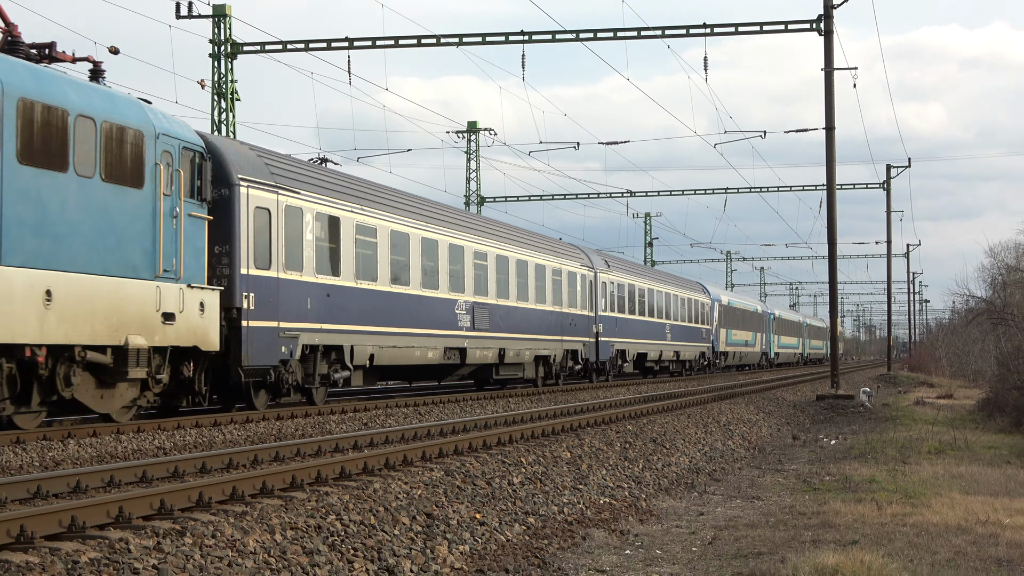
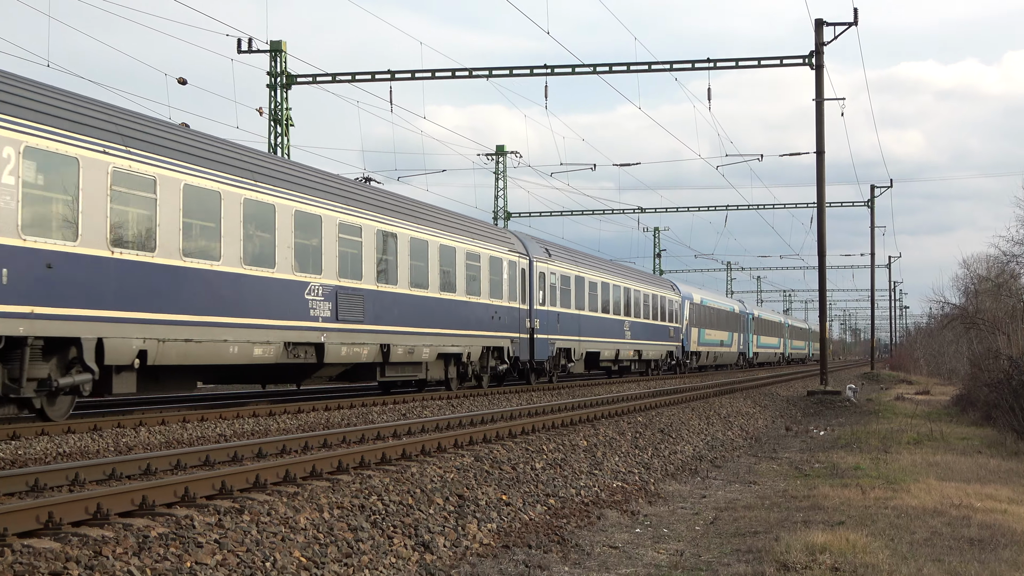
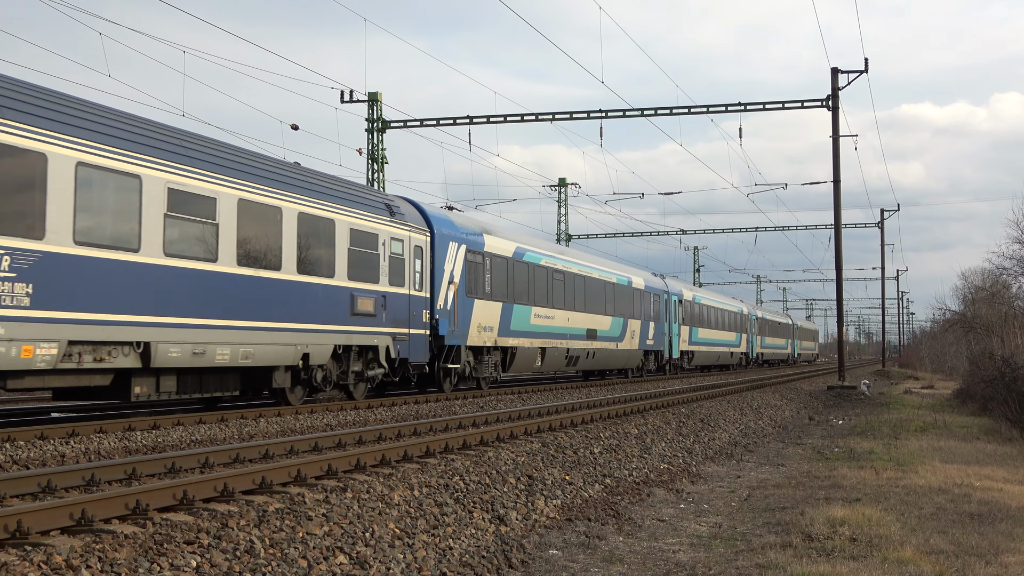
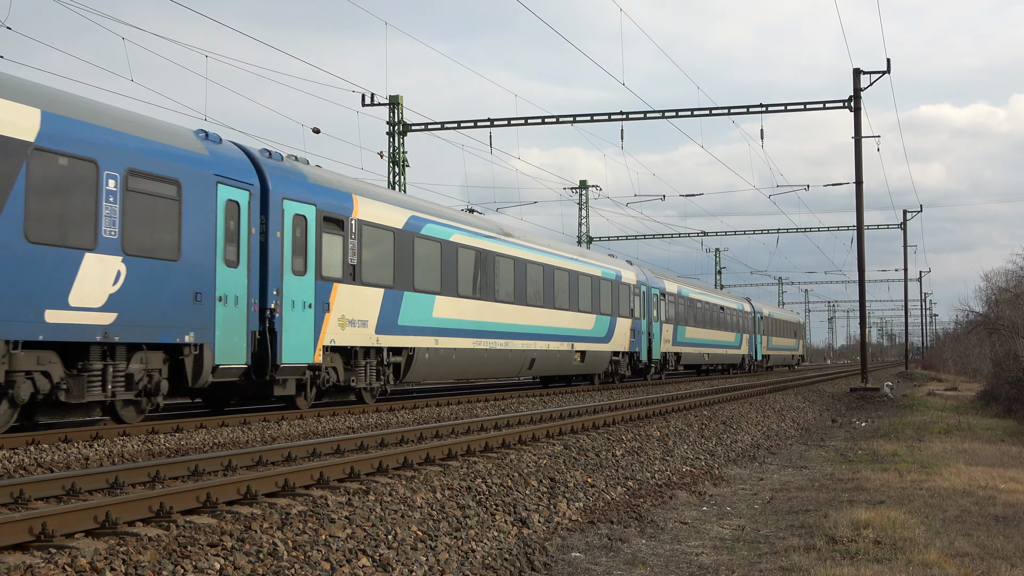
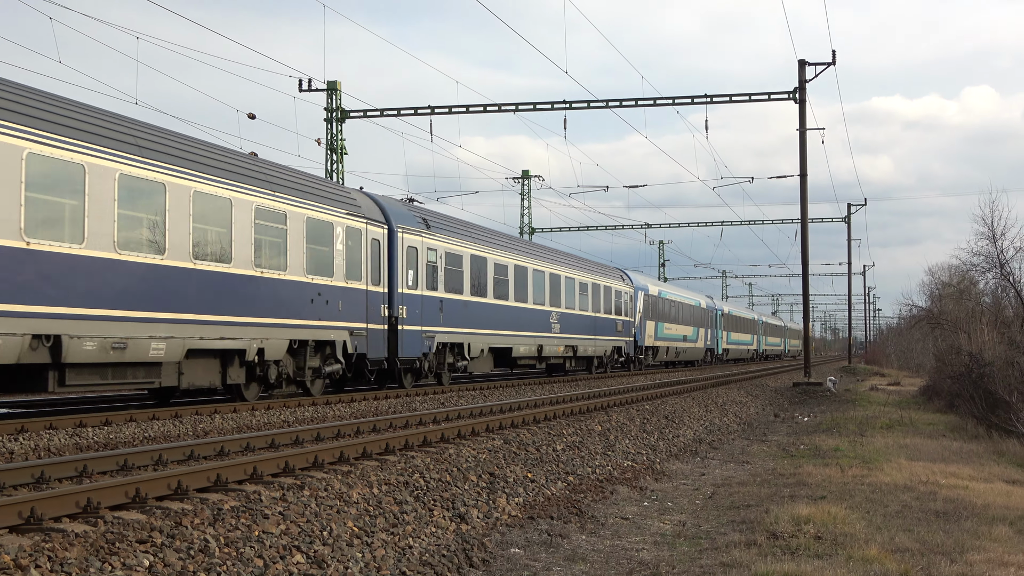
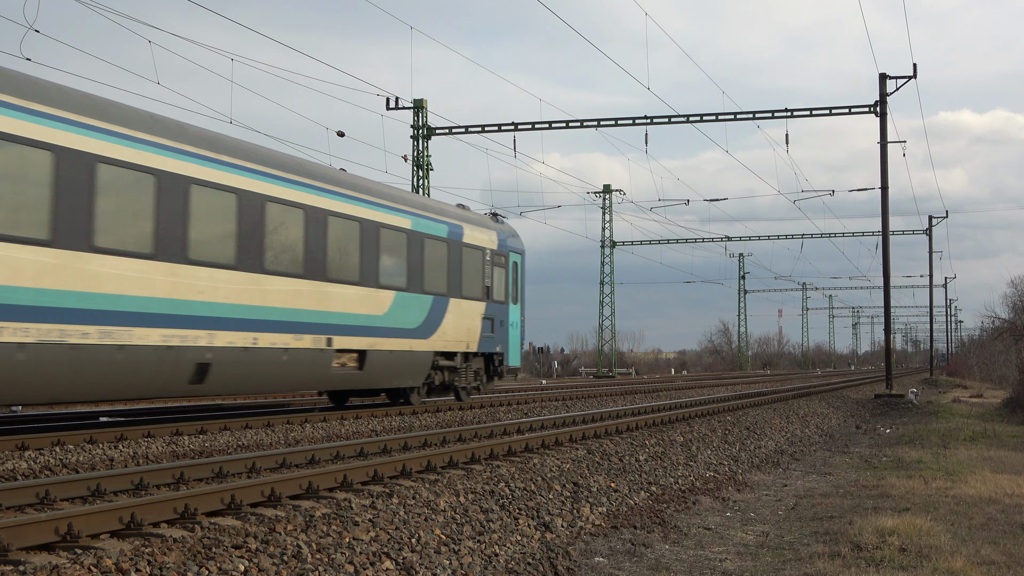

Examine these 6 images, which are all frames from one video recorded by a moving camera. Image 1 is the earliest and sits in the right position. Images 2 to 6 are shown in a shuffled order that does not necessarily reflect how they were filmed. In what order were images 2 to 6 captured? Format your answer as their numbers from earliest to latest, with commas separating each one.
2, 5, 3, 4, 6
